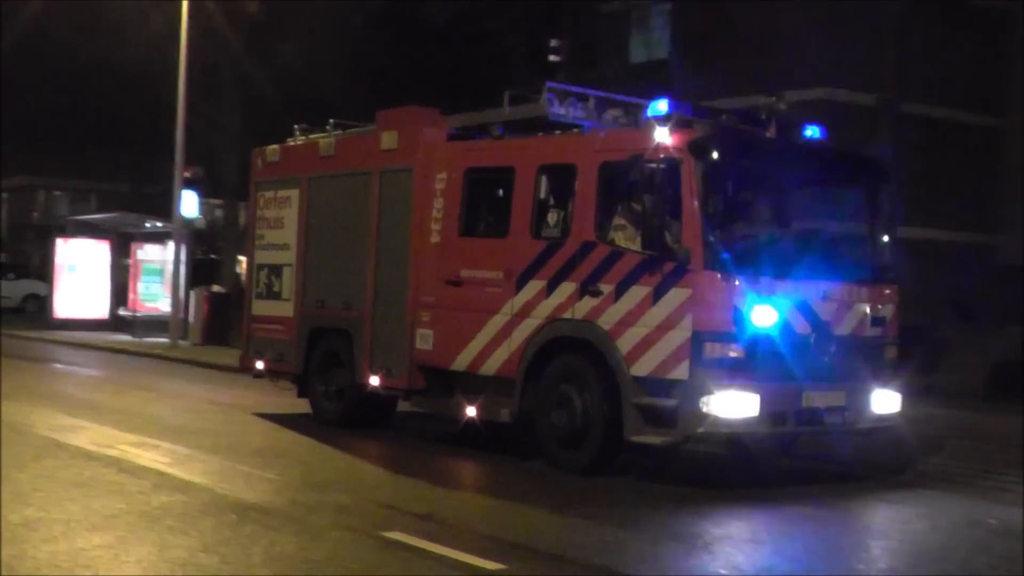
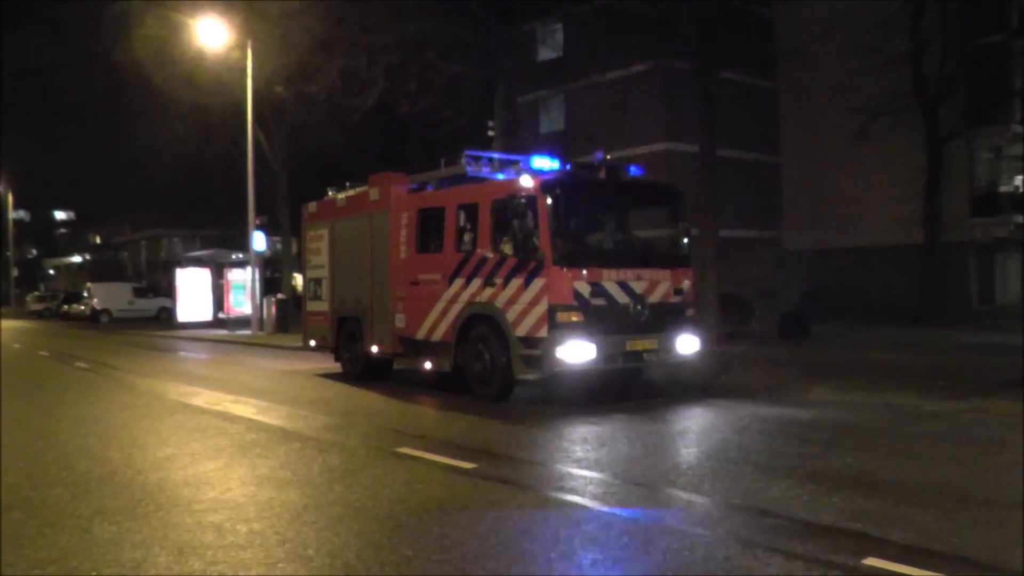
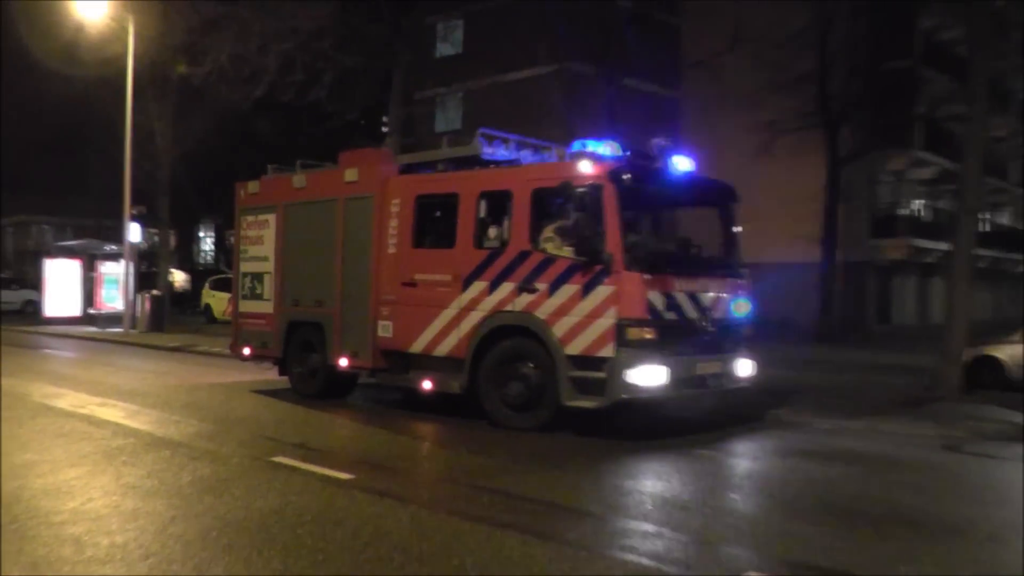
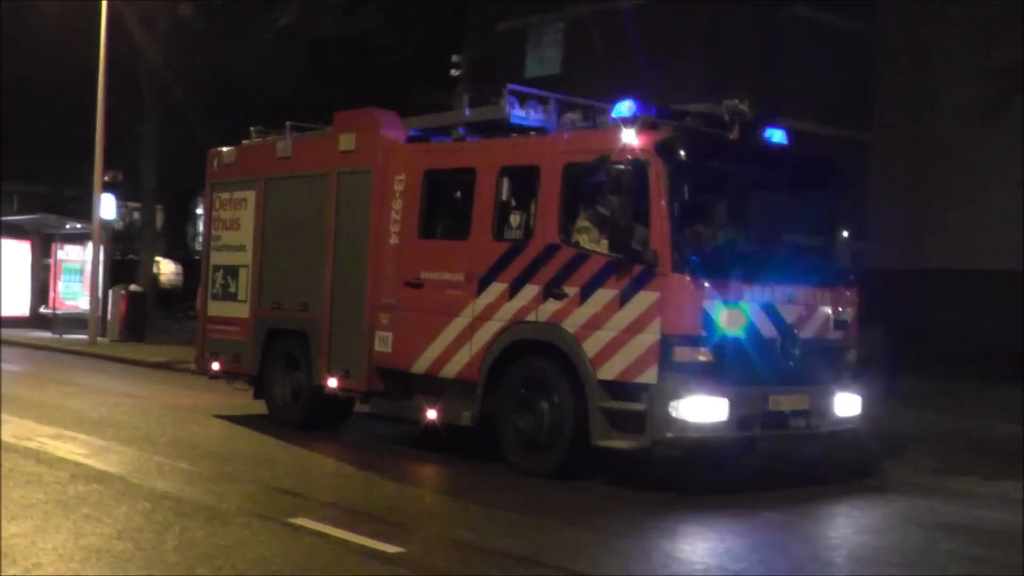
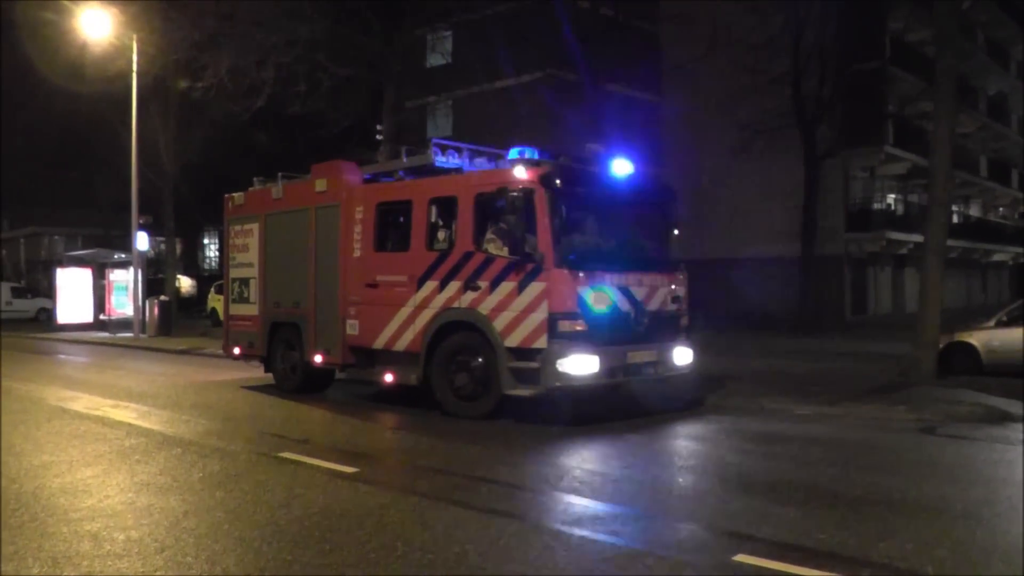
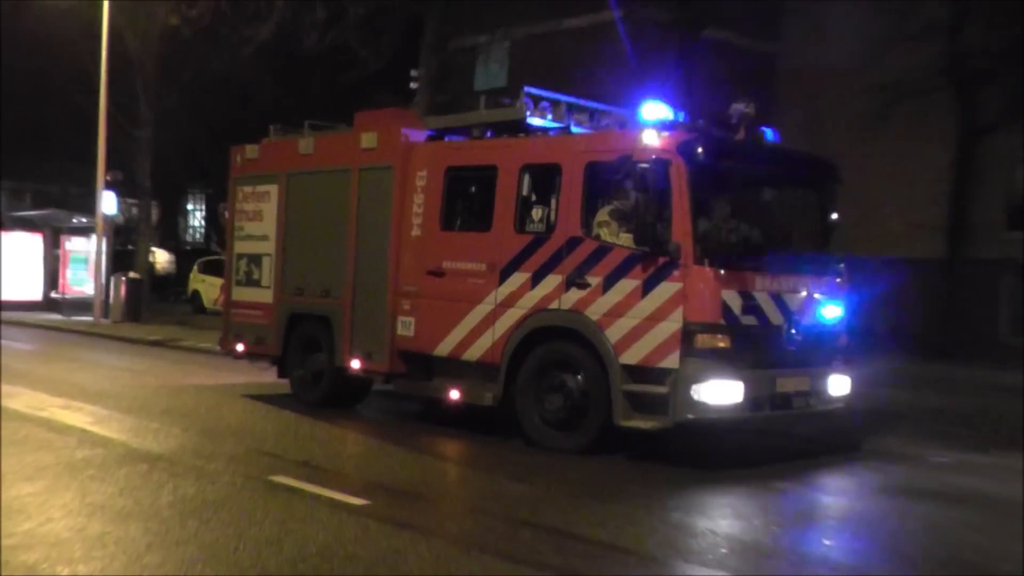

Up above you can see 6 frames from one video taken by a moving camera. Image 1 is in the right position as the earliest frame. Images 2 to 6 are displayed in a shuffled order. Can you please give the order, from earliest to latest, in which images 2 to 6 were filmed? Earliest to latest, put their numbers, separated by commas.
4, 6, 3, 5, 2
